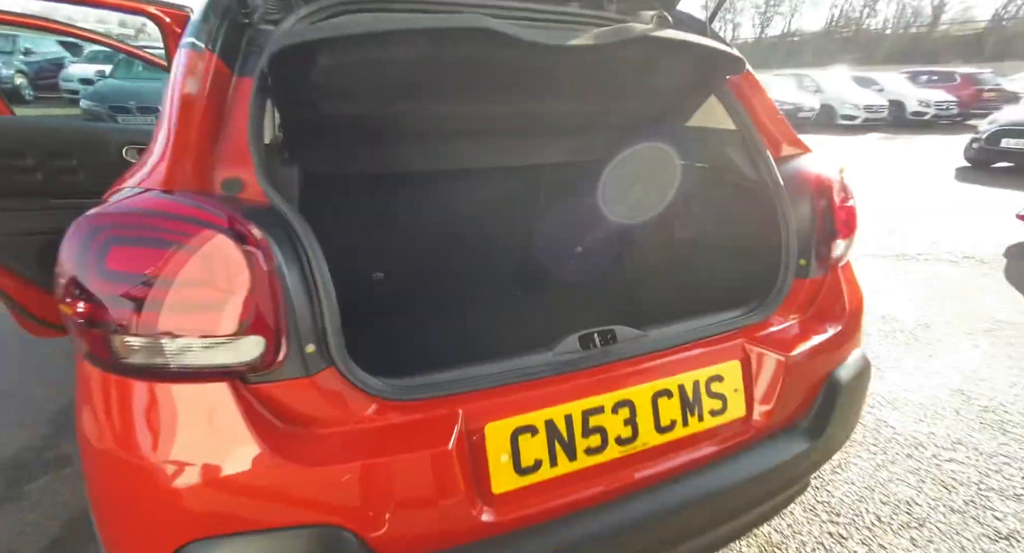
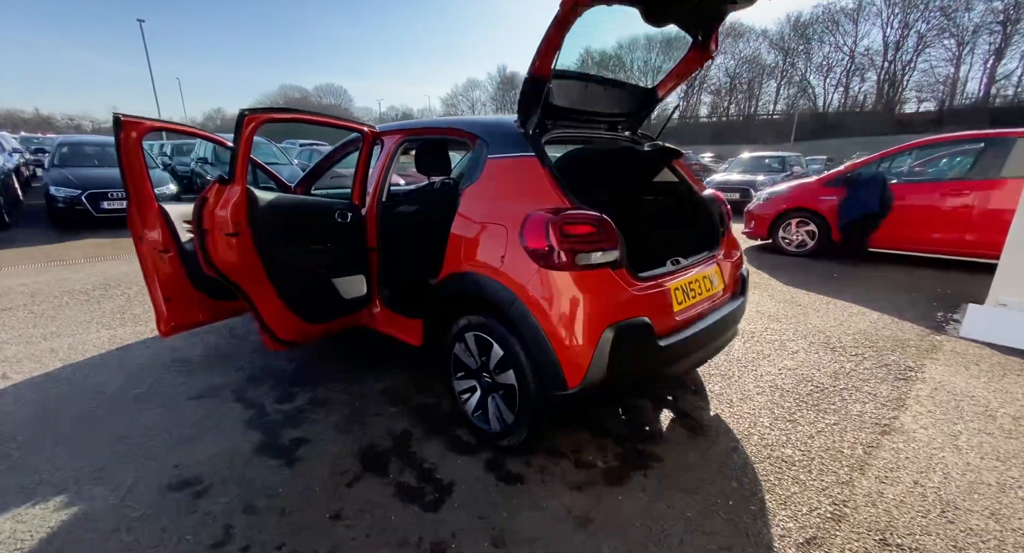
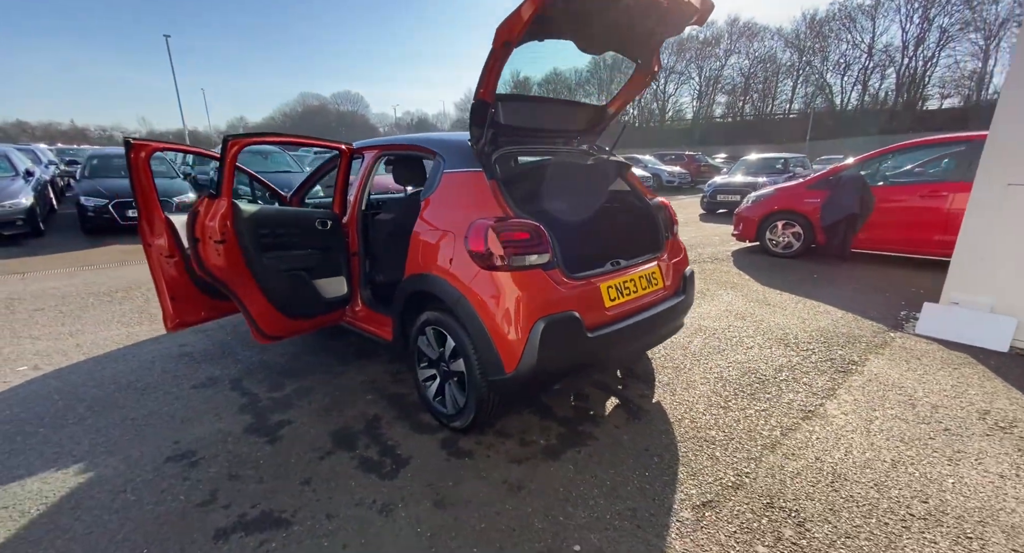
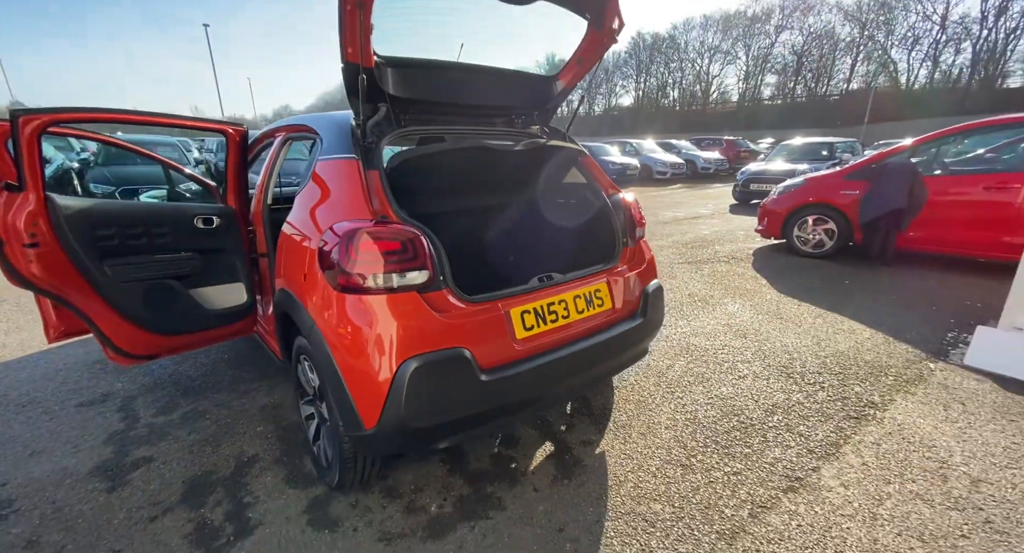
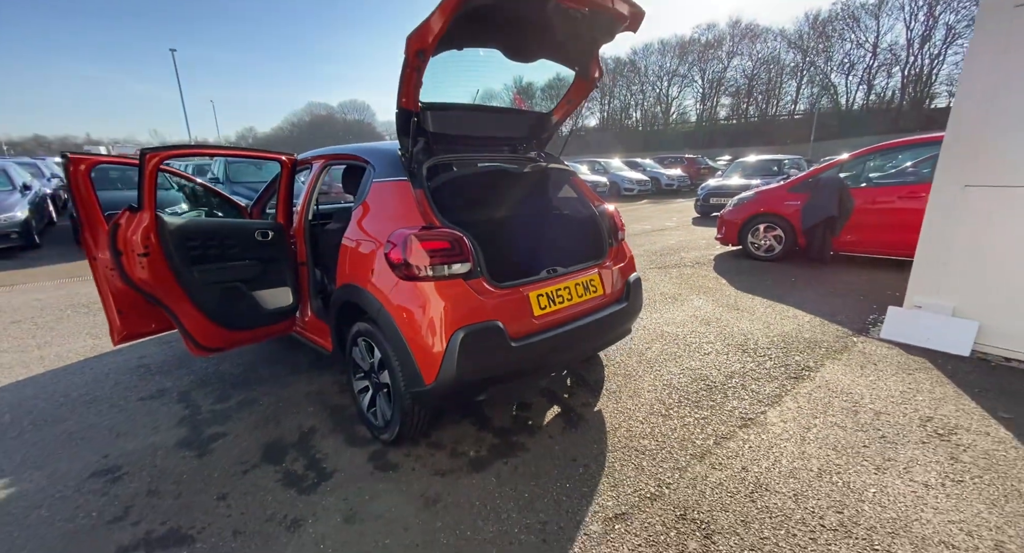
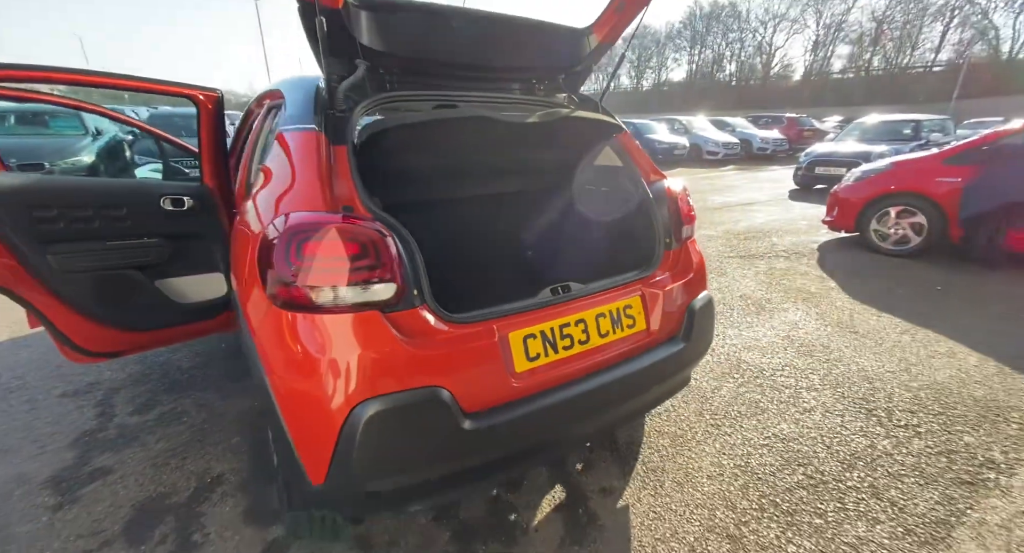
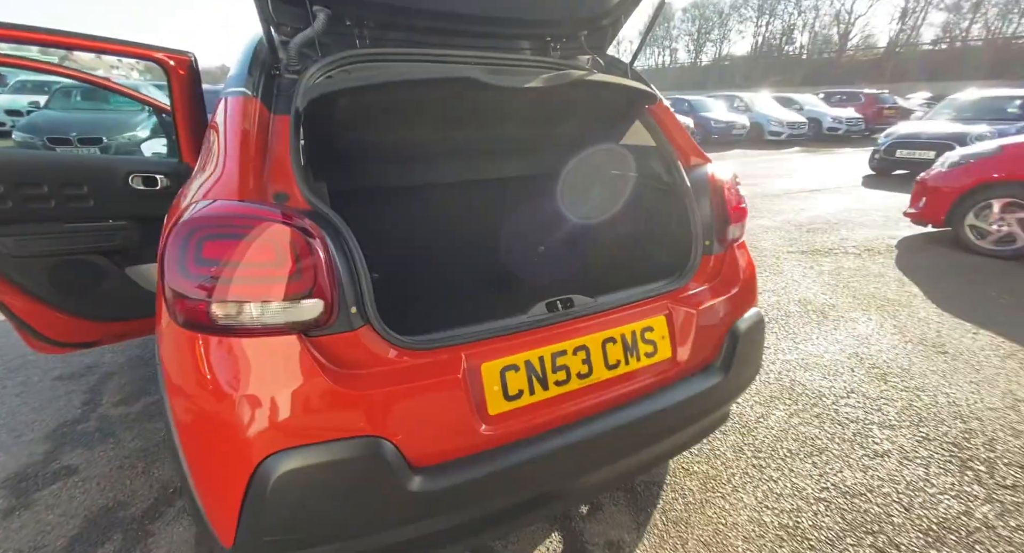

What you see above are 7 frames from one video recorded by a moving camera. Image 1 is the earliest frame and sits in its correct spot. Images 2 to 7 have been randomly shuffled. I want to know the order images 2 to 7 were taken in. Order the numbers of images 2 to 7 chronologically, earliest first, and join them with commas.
7, 6, 4, 5, 3, 2
